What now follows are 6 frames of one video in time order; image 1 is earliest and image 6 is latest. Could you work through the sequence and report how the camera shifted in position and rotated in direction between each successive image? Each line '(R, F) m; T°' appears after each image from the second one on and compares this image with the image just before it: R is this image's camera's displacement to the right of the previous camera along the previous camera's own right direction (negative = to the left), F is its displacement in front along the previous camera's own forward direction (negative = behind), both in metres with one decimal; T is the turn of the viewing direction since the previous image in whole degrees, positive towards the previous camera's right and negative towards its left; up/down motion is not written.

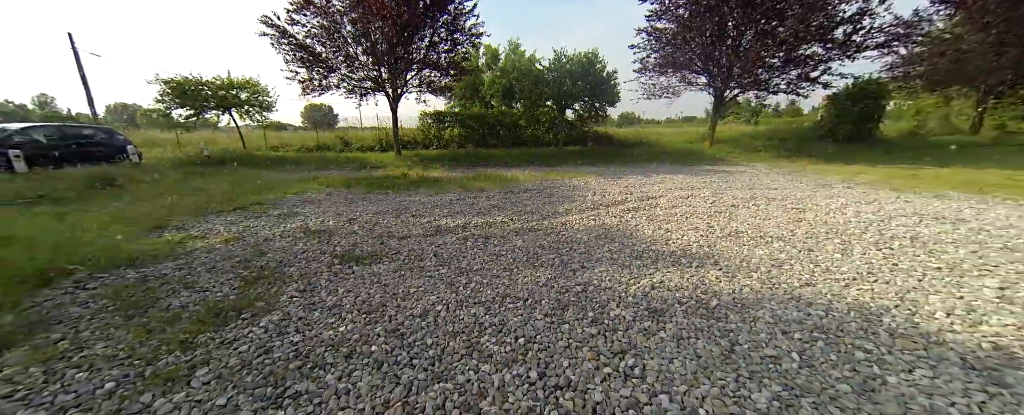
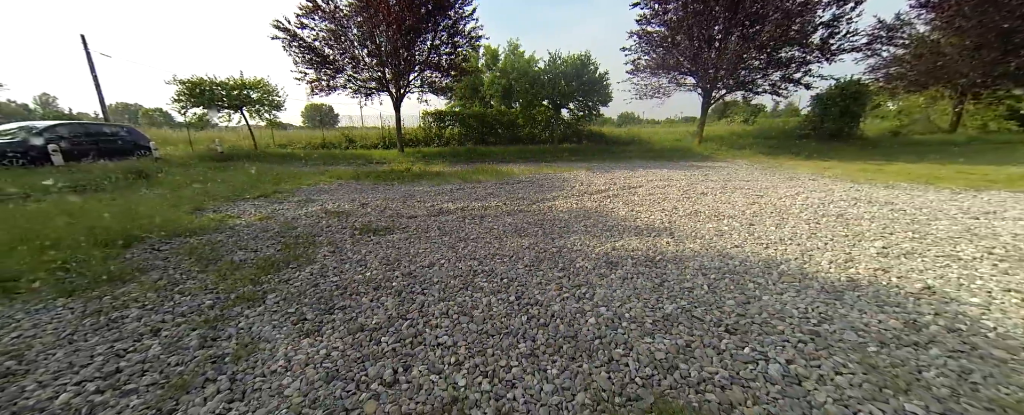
(+0.1, -0.7) m; 0°
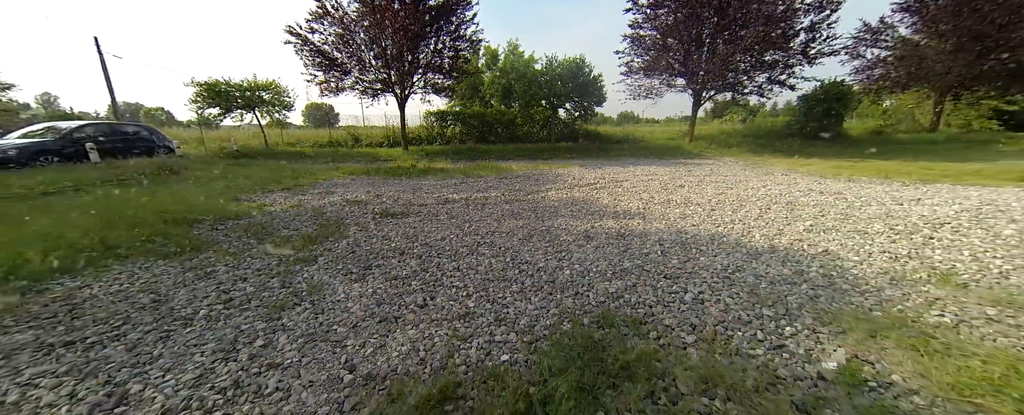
(0.0, -0.7) m; 0°
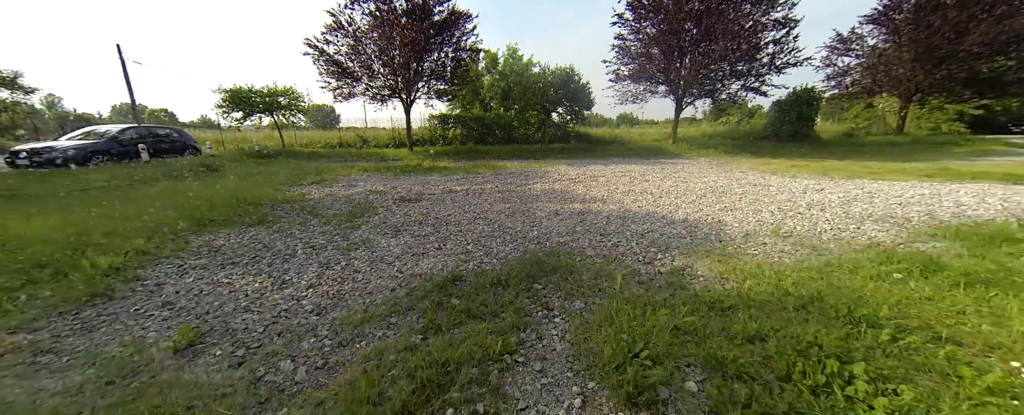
(+0.2, -1.3) m; 0°
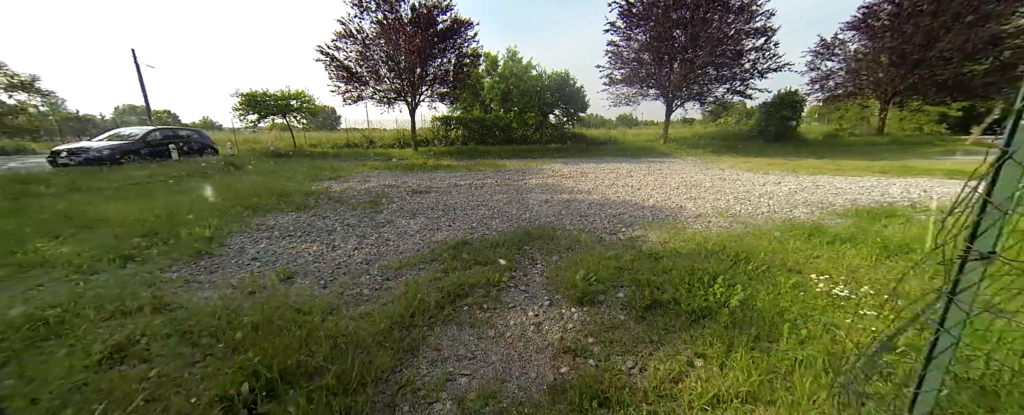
(+0.1, -0.9) m; 0°
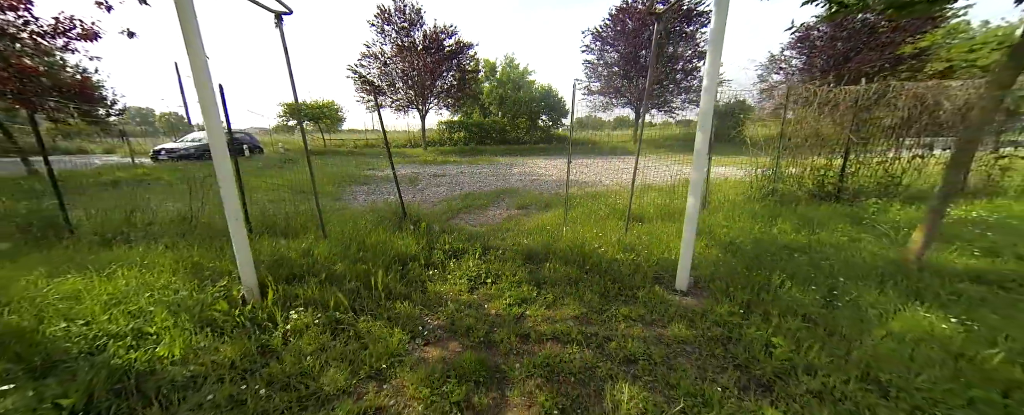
(+0.4, -3.2) m; 0°
